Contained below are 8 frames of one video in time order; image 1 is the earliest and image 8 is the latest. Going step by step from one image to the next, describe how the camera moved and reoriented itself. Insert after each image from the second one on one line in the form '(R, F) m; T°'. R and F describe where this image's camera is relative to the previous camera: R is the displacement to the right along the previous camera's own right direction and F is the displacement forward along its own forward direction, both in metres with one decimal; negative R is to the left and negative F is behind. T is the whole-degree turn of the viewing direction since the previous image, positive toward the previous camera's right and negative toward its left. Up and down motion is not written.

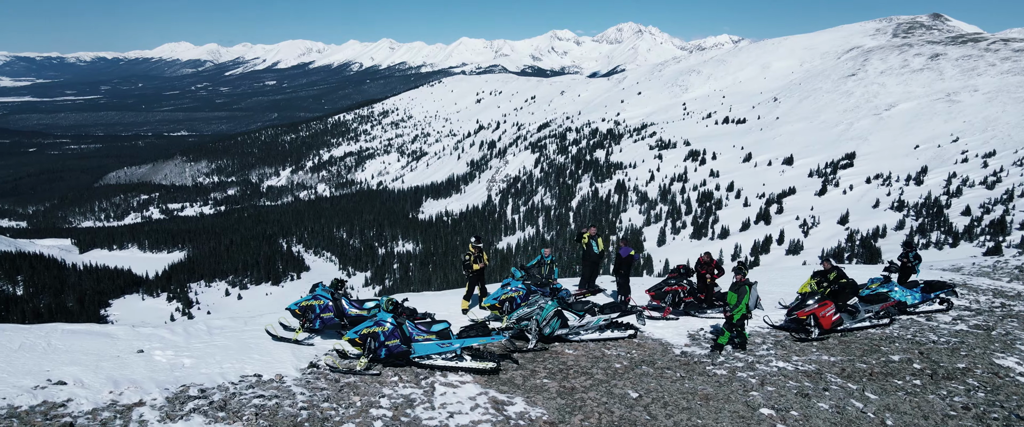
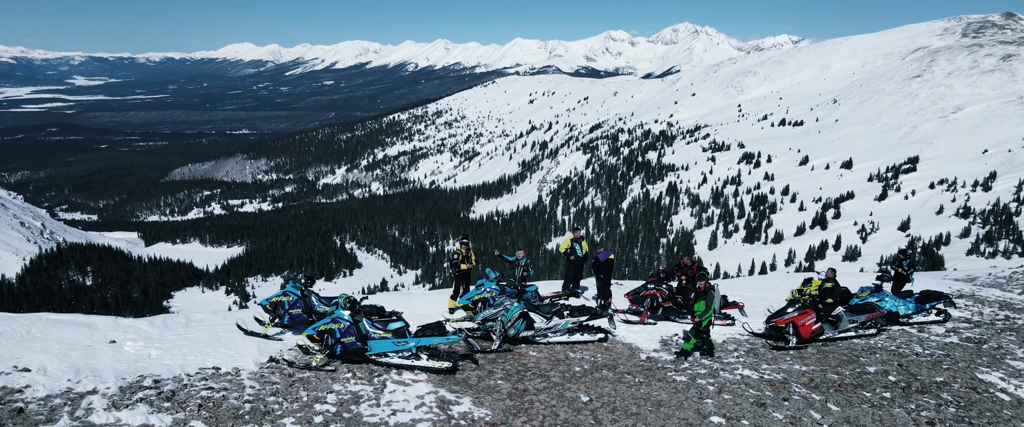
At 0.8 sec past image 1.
(+1.5, +0.1) m; -3°
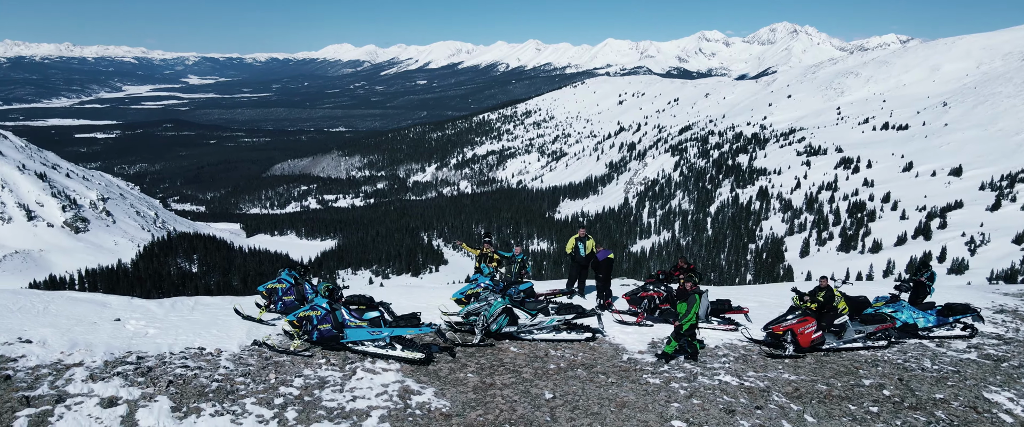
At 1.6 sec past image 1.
(+1.5, +0.2) m; -5°
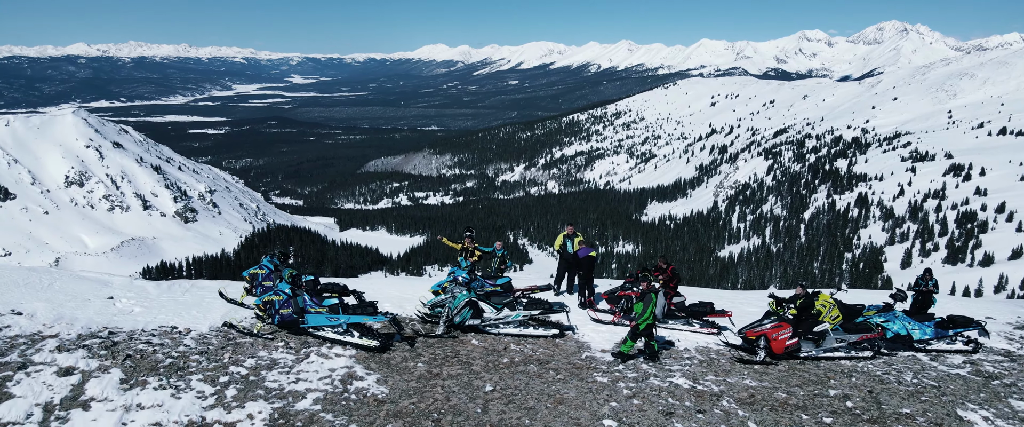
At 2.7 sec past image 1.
(+1.9, +0.1) m; -5°
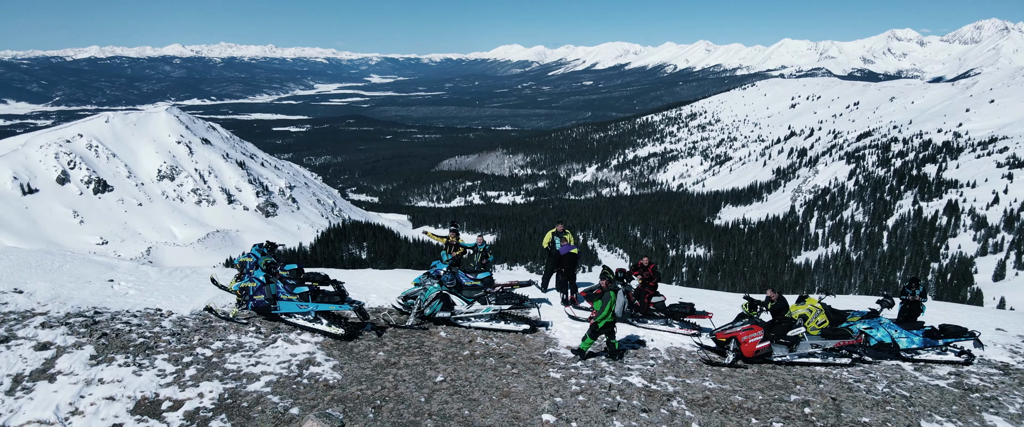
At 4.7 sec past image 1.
(+1.6, 0.0) m; -4°
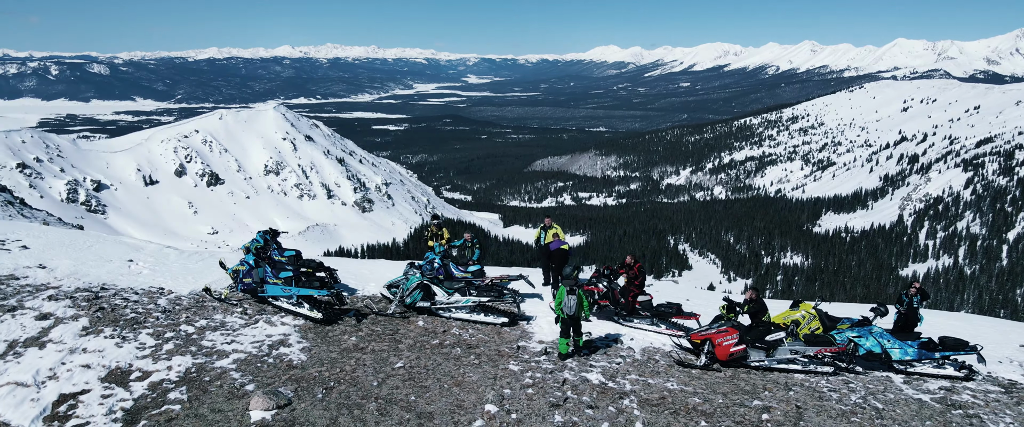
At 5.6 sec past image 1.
(+1.7, 0.0) m; -5°
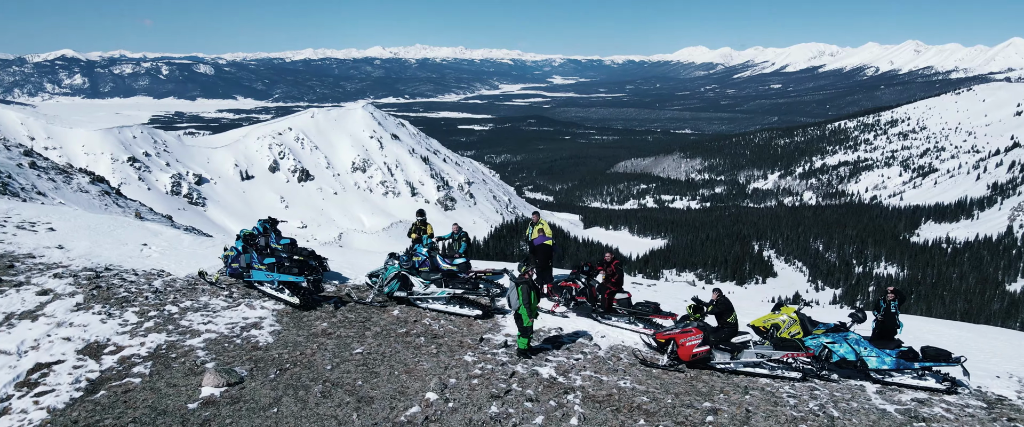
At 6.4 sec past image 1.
(+1.7, -0.1) m; -5°
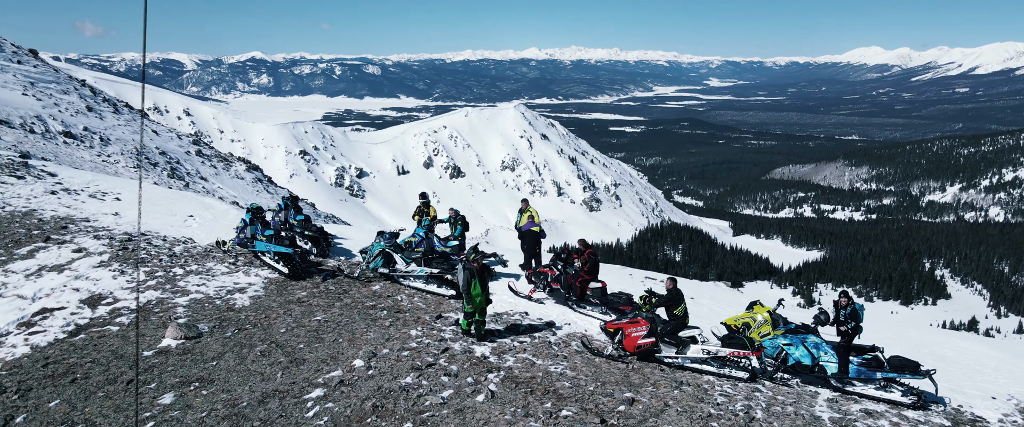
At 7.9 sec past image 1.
(+2.9, 0.0) m; -9°
